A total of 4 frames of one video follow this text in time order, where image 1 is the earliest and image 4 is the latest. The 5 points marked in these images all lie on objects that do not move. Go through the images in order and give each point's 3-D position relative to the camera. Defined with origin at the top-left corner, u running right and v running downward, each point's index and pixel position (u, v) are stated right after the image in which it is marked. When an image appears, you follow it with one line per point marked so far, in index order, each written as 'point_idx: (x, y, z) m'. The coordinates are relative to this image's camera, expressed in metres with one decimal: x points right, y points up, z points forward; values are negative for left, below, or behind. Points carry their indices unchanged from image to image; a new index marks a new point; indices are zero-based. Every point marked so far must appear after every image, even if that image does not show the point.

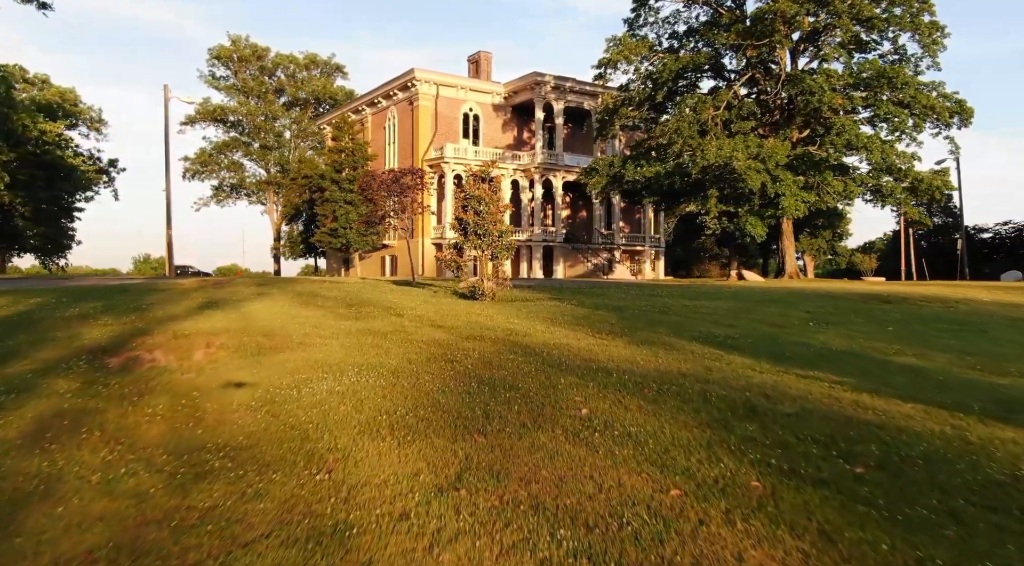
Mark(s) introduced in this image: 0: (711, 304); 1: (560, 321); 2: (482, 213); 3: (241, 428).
0: (+3.5, -0.4, +13.3) m
1: (+0.6, -0.5, +10.0) m
2: (-0.5, +1.3, +13.2) m
3: (-1.8, -1.0, +4.8) m
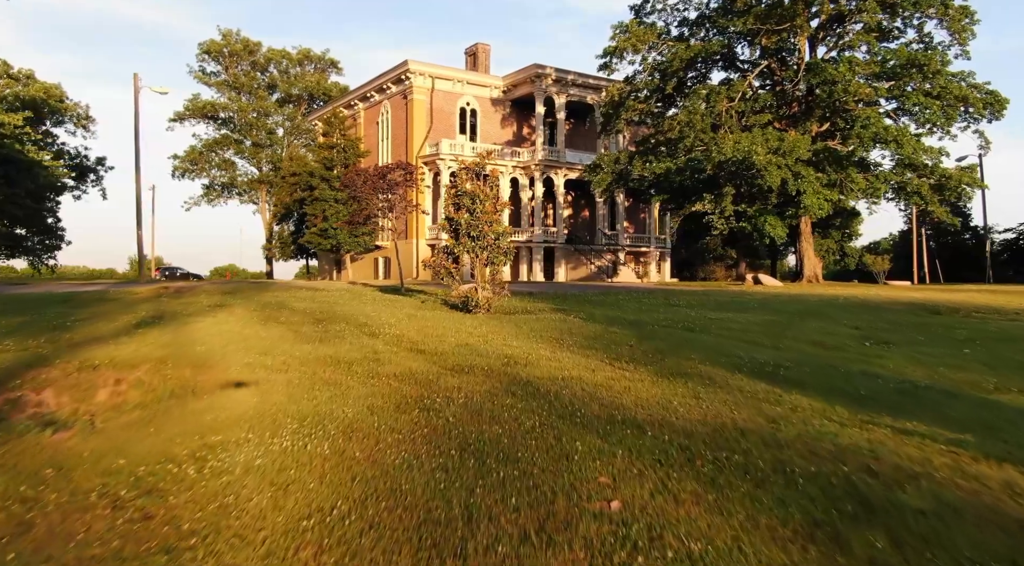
0: (+3.5, -0.5, +11.6) m
1: (+0.6, -0.7, +8.3) m
2: (-0.6, +1.1, +11.5) m
3: (-1.8, -1.1, +3.1) m
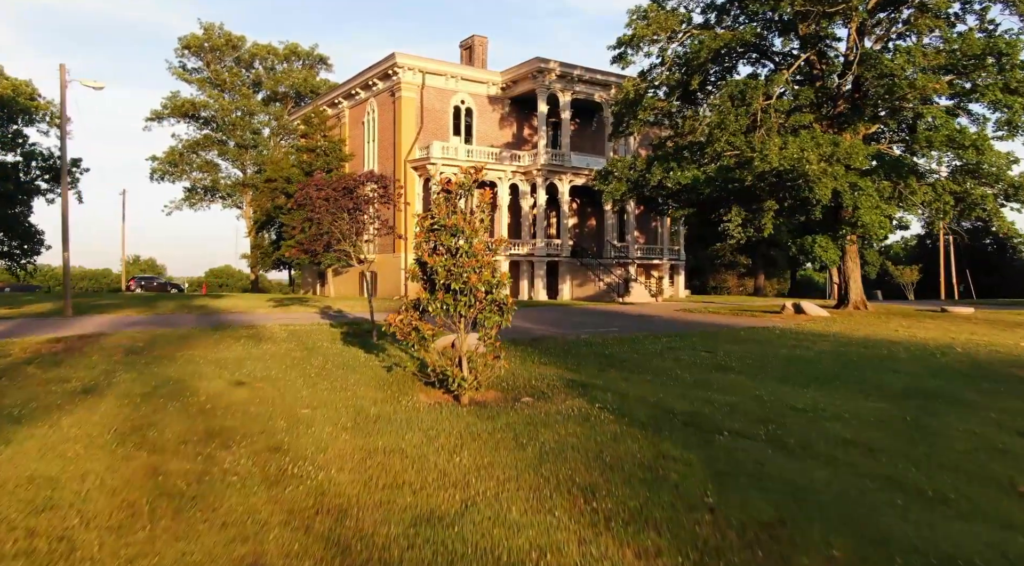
0: (+3.5, -1.3, +8.2) m
1: (+0.6, -1.4, +4.9) m
2: (-0.6, +0.3, +8.1) m
3: (-1.8, -1.9, -0.3) m
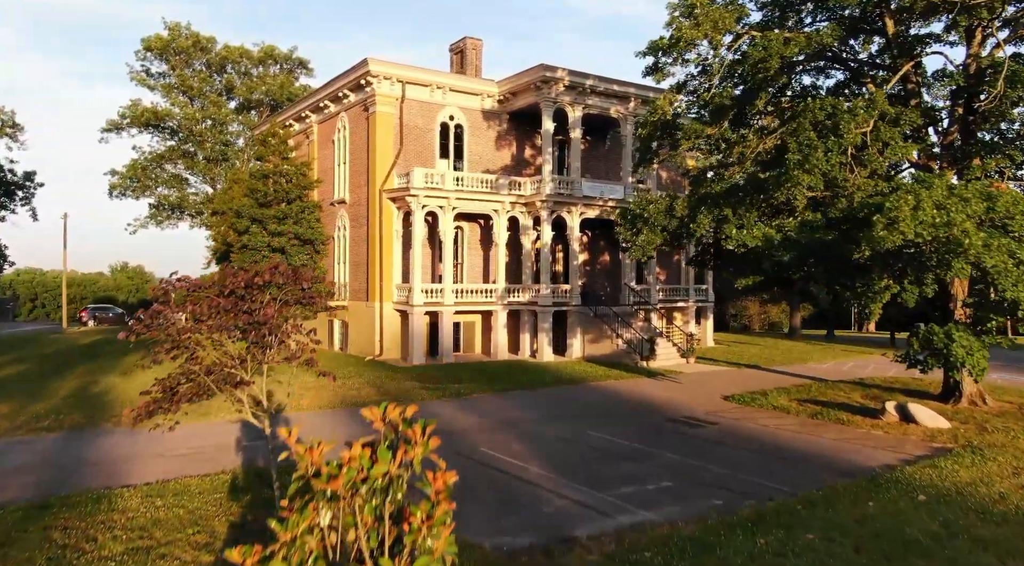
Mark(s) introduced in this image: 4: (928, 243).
0: (+3.5, -3.1, +2.7) m
1: (+0.6, -3.3, -0.6) m
2: (-0.6, -1.5, +2.7) m
3: (-1.8, -3.7, -5.7) m
4: (+6.4, +0.7, +11.4) m
